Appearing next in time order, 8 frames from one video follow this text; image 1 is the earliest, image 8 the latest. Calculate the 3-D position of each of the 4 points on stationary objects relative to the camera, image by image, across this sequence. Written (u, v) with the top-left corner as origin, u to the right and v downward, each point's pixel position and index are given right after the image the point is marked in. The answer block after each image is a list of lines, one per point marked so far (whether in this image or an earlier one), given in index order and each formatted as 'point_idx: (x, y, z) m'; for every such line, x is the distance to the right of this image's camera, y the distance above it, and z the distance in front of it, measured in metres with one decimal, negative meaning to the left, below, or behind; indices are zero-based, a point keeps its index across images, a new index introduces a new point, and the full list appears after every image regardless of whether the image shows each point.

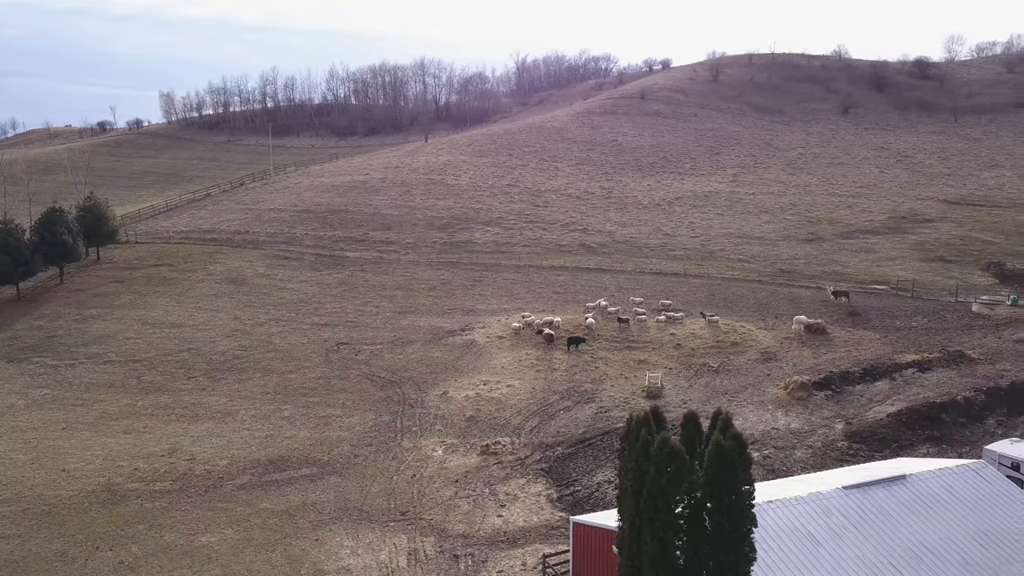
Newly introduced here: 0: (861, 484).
0: (+8.5, -4.9, +19.9) m
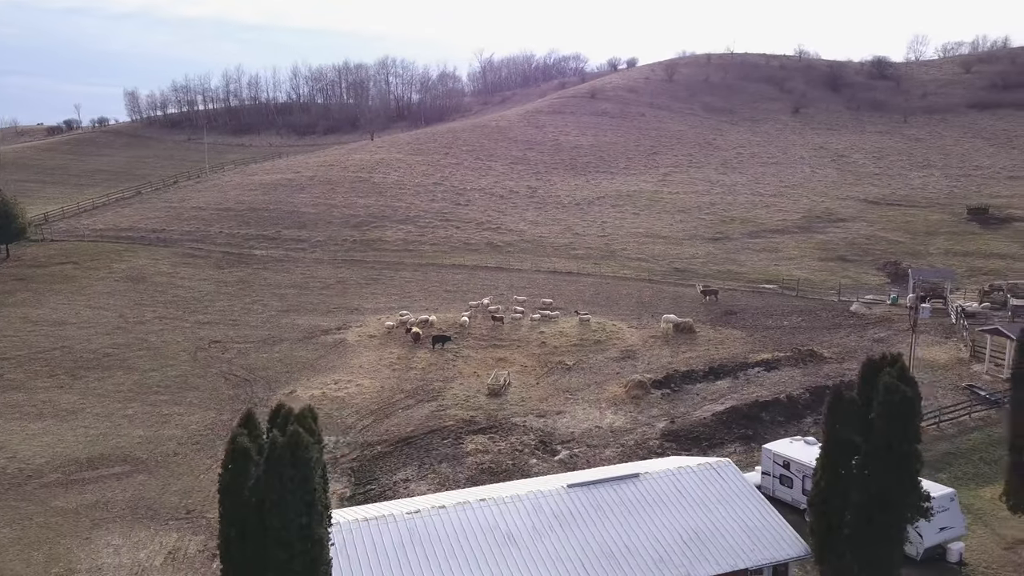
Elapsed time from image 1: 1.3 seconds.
0: (+1.9, -4.8, +19.8) m
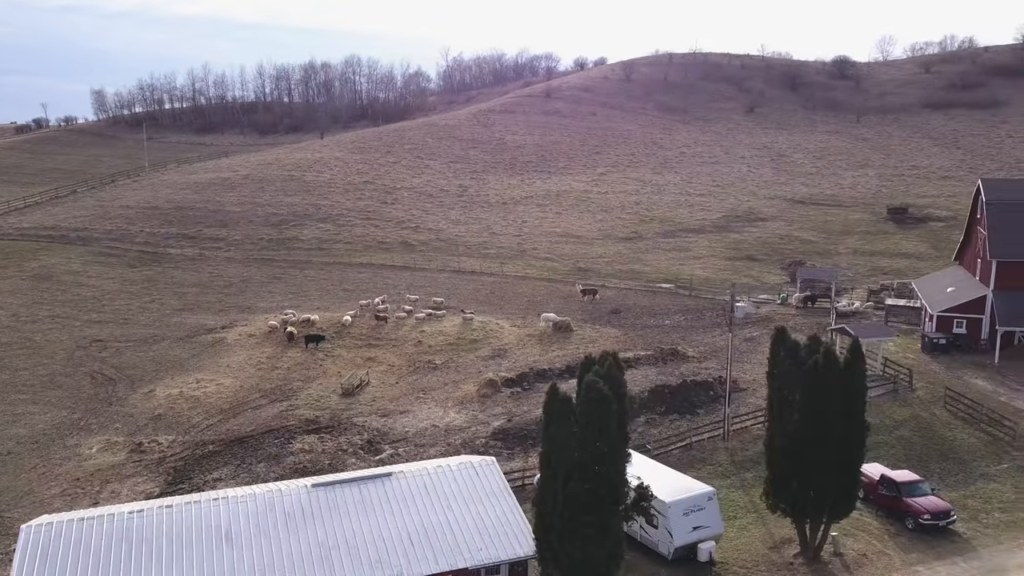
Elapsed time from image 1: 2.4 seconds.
0: (-4.3, -4.7, +19.7) m
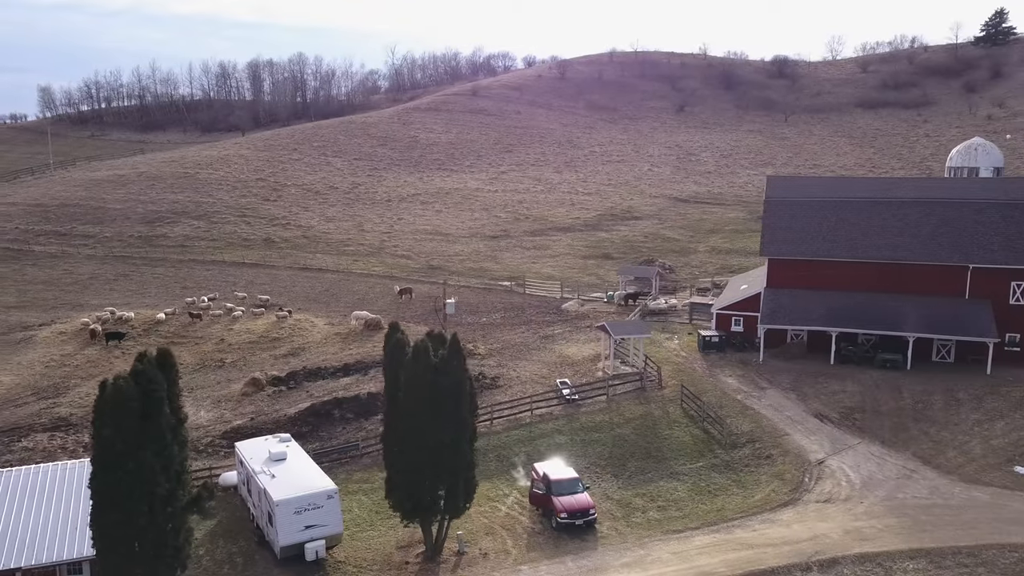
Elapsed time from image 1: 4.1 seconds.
0: (-13.9, -4.6, +19.3) m
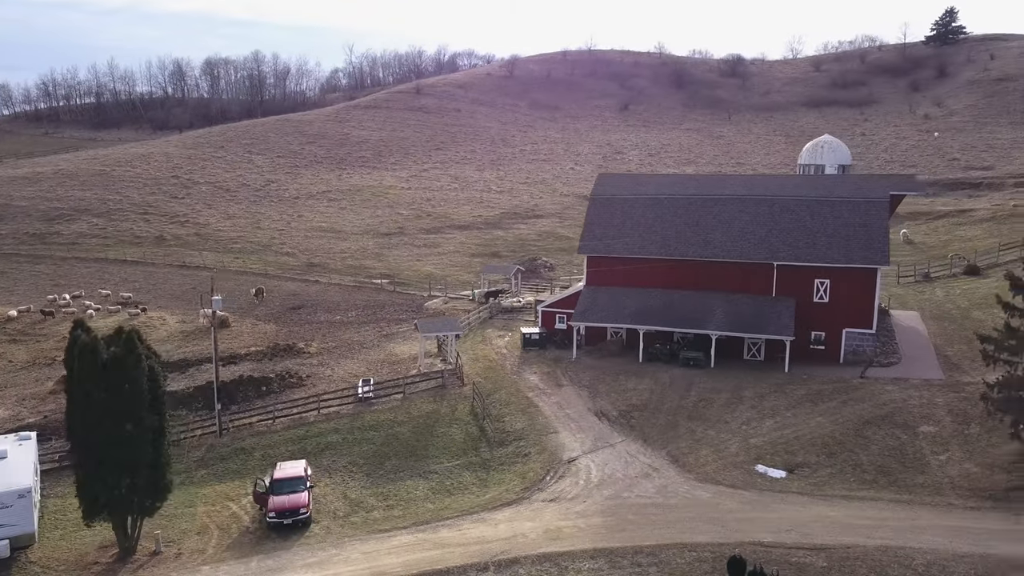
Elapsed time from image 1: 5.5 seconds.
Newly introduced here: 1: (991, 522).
0: (-21.4, -4.5, +18.9) m
1: (+11.1, -5.5, +18.7) m
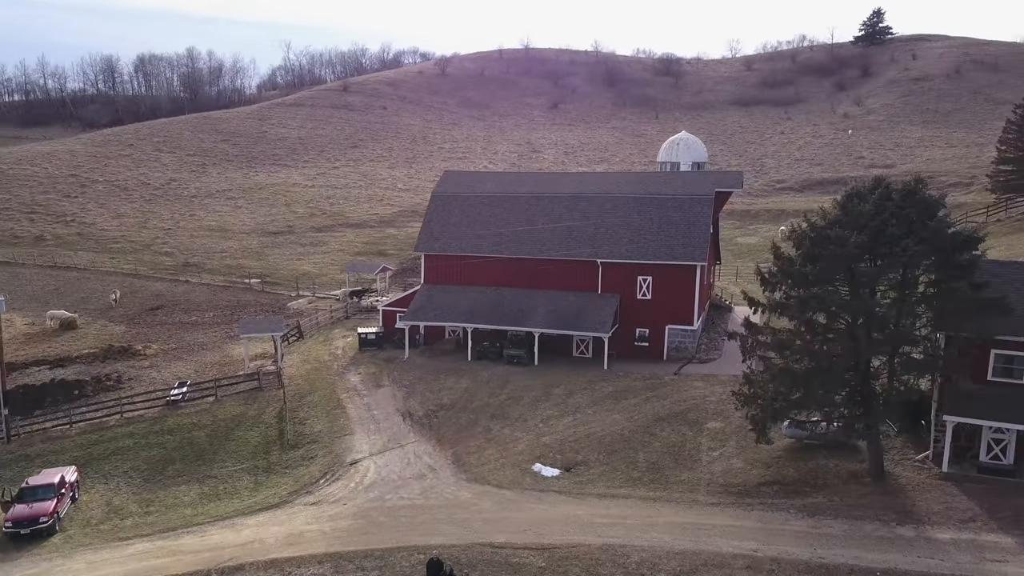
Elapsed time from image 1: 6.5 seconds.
0: (-27.7, -4.6, +17.6) m
1: (+4.9, -5.3, +18.6) m
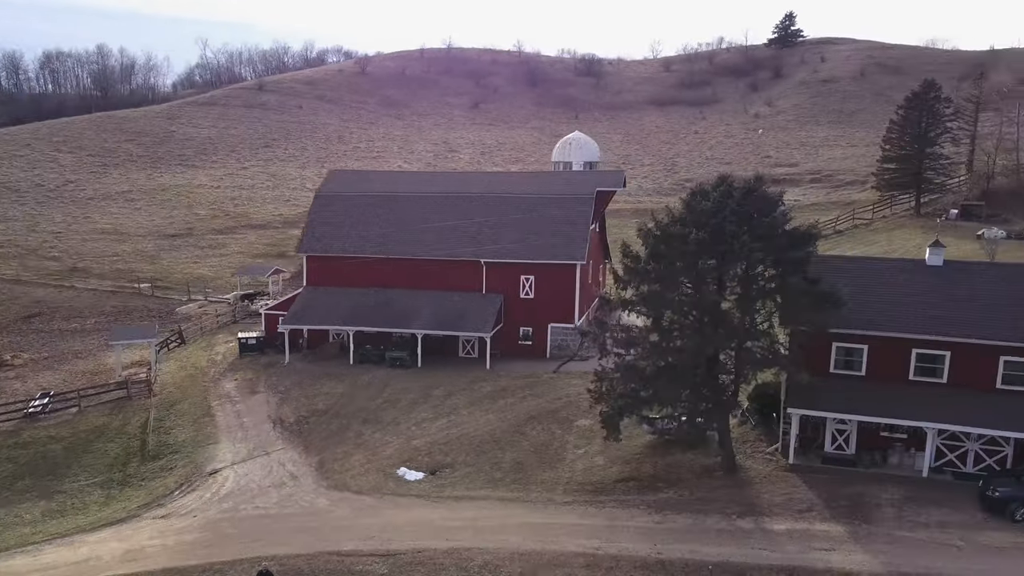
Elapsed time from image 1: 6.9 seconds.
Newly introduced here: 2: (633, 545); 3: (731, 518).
0: (-30.9, -5.1, +15.0) m
1: (+1.4, -5.3, +18.5) m
2: (+2.5, -5.4, +17.0) m
3: (+4.9, -5.1, +17.8) m
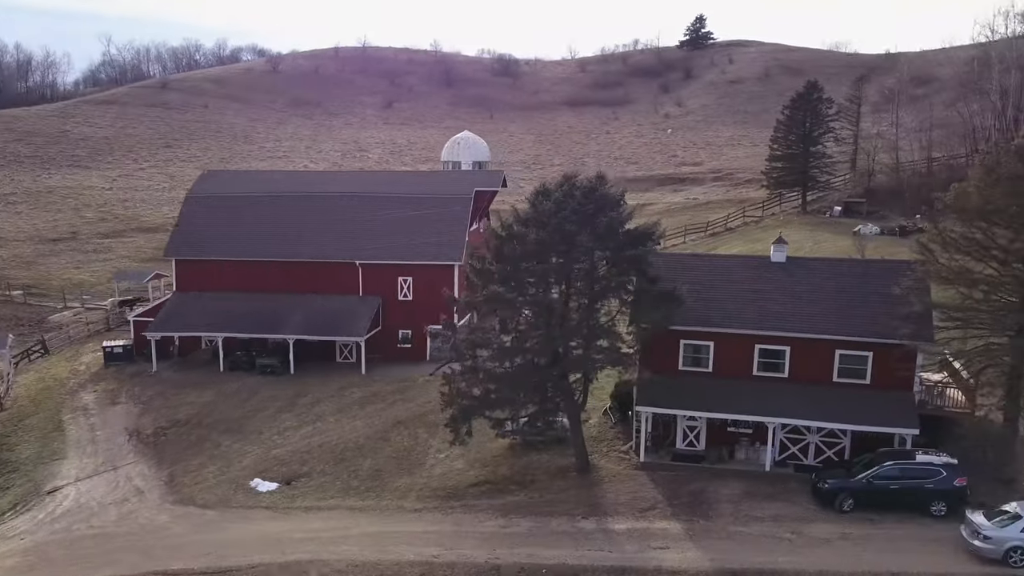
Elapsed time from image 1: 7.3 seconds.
0: (-34.0, -5.6, +11.9) m
1: (-2.1, -5.4, +18.1) m
2: (-0.8, -5.5, +16.7) m
3: (+1.4, -5.1, +17.7) m
